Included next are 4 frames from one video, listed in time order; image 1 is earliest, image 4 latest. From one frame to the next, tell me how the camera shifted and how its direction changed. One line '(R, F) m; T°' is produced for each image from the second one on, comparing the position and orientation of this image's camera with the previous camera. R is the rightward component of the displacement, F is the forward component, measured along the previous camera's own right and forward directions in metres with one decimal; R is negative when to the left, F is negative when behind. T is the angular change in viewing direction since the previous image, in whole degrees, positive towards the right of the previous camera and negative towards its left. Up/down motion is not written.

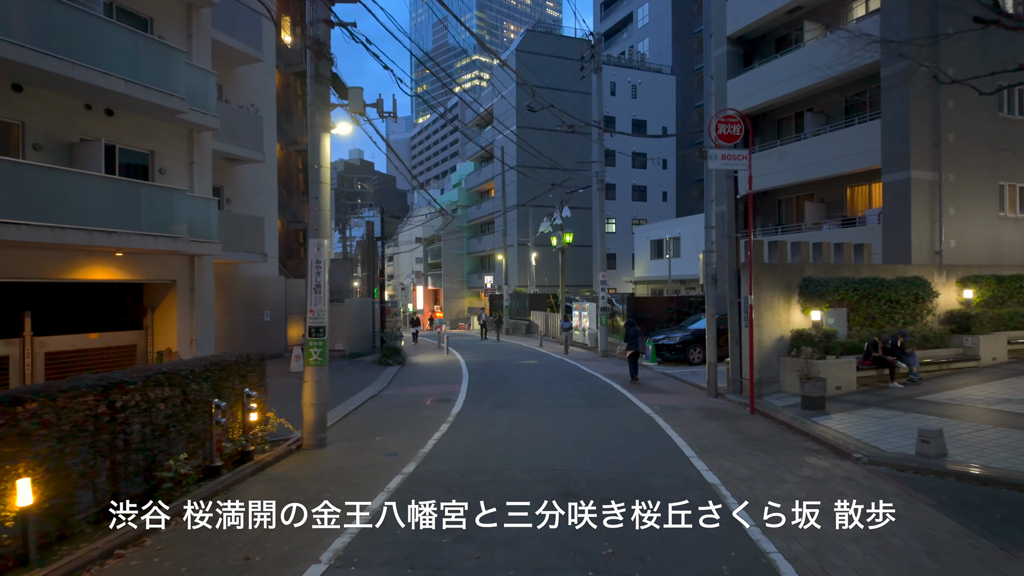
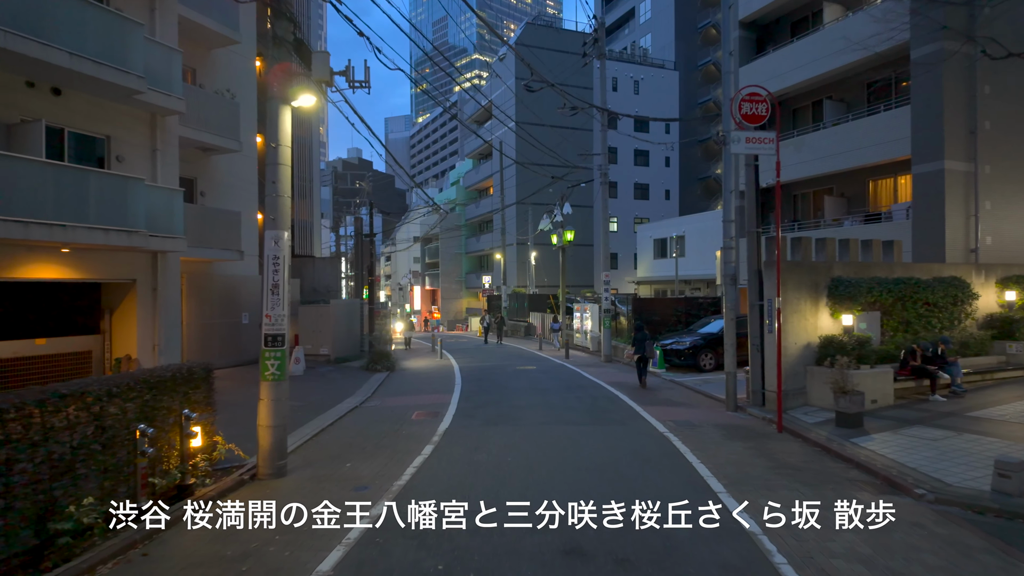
(+0.1, +1.5) m; 0°
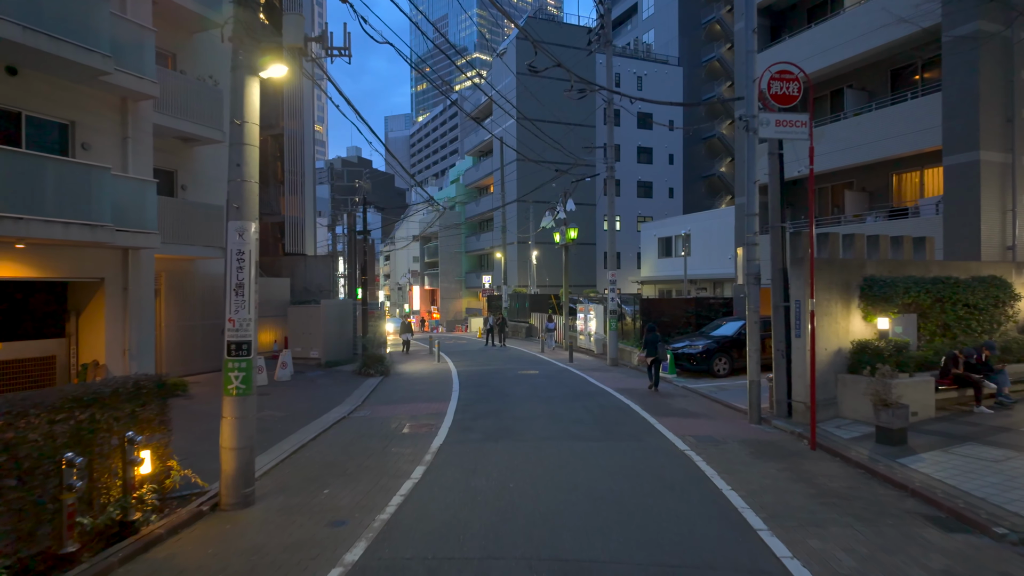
(0.0, +1.1) m; 0°
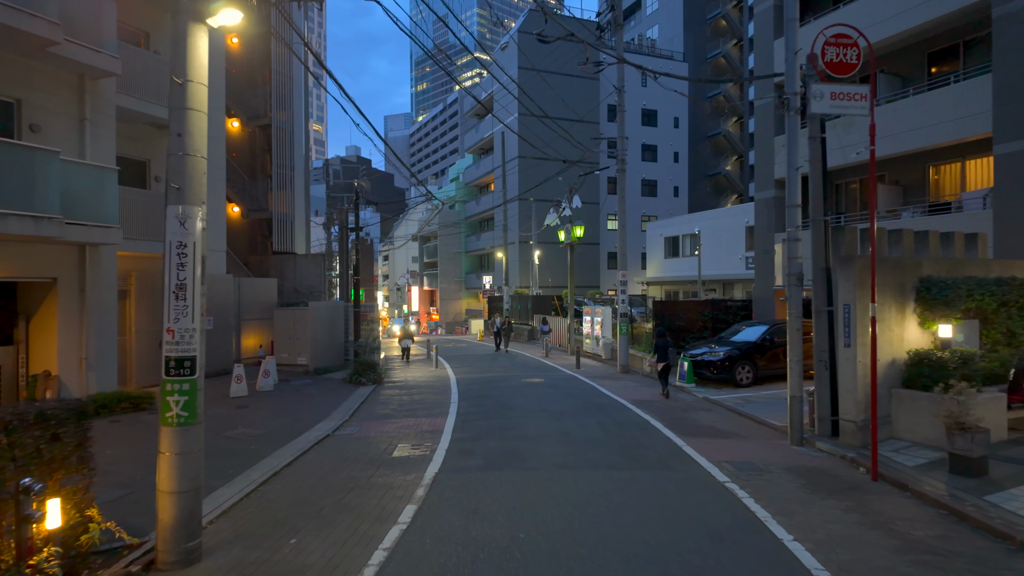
(-0.1, +1.5) m; 0°
